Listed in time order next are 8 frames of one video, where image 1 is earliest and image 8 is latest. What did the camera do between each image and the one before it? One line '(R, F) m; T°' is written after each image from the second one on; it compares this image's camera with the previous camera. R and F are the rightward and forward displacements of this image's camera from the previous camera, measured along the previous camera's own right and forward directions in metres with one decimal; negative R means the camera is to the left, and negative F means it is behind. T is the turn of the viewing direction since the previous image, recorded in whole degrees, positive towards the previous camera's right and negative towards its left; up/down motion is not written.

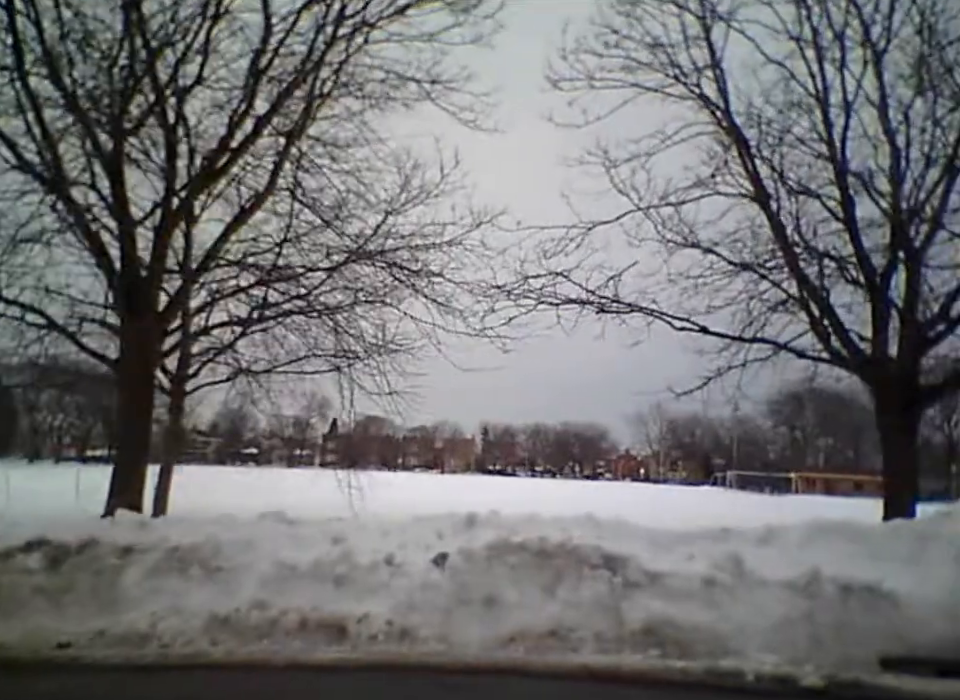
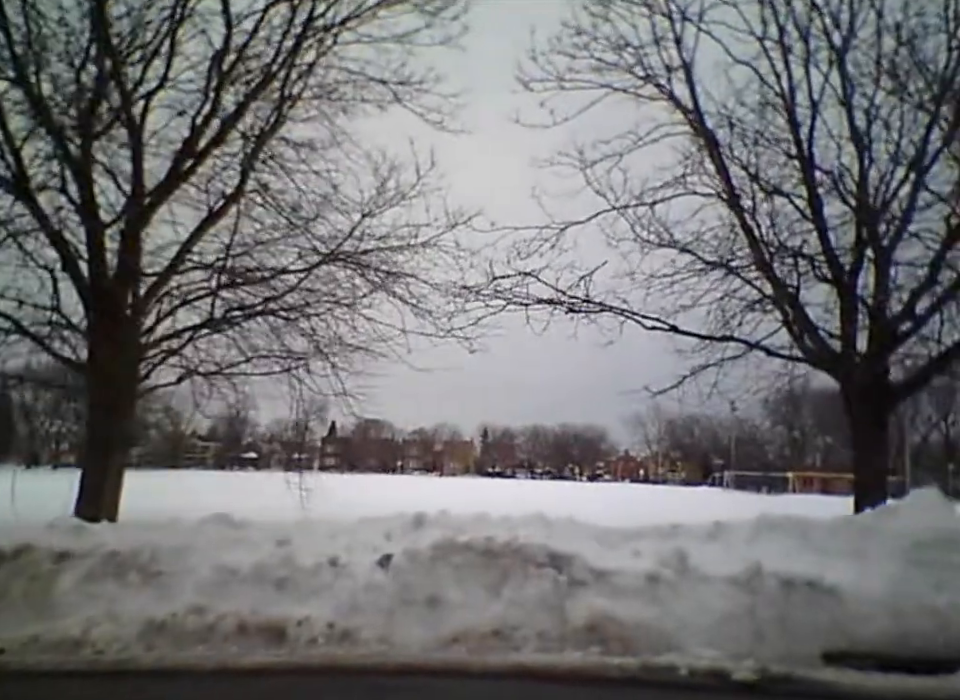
(+0.3, 0.0) m; +1°
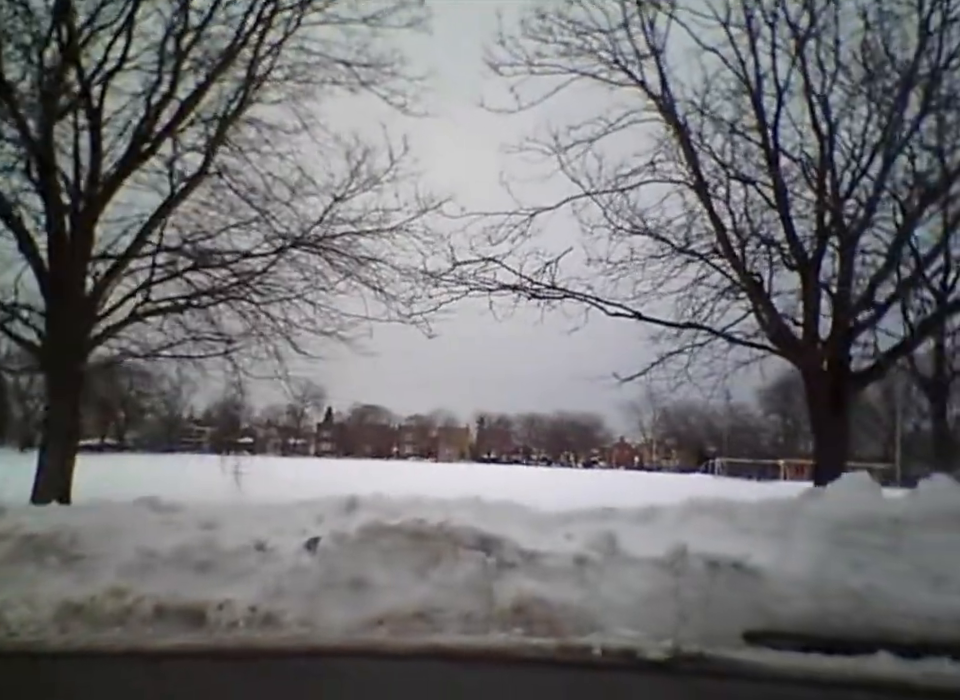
(+0.4, 0.0) m; +1°
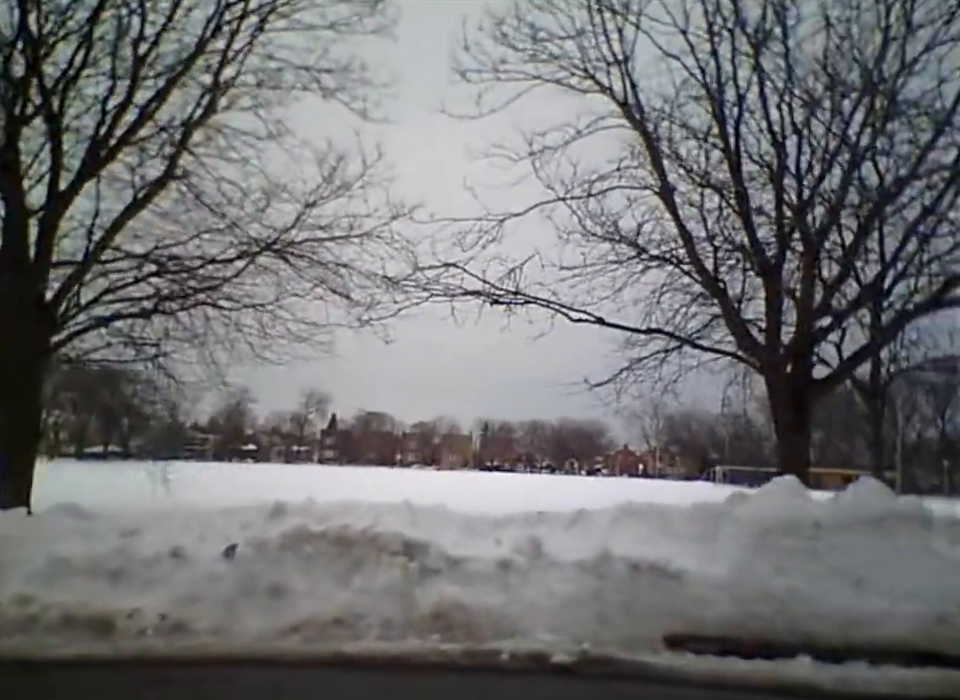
(+0.4, 0.0) m; +1°
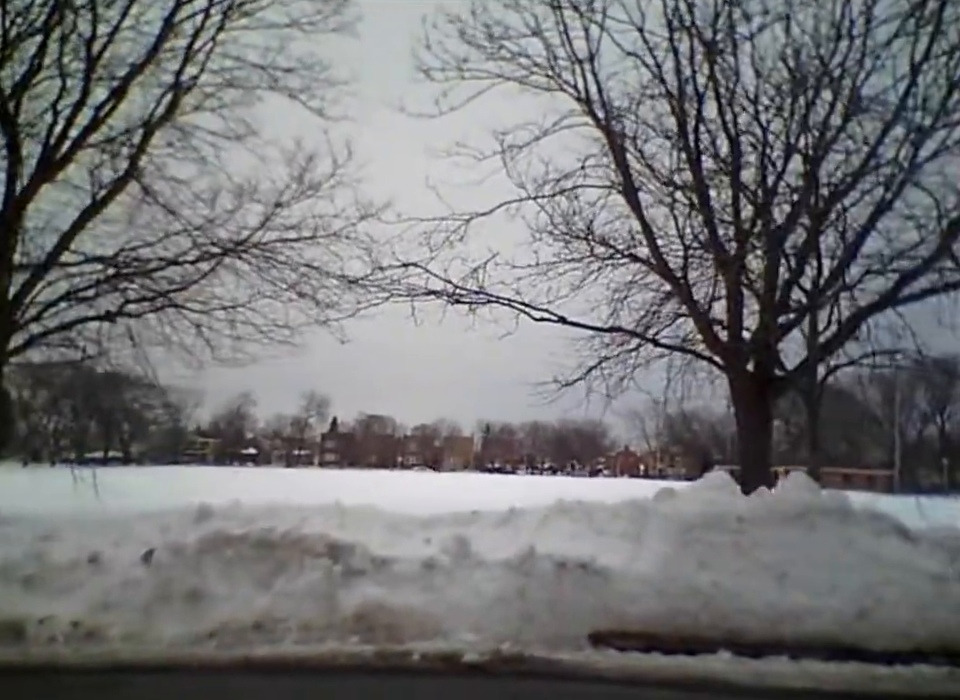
(+0.4, 0.0) m; +1°
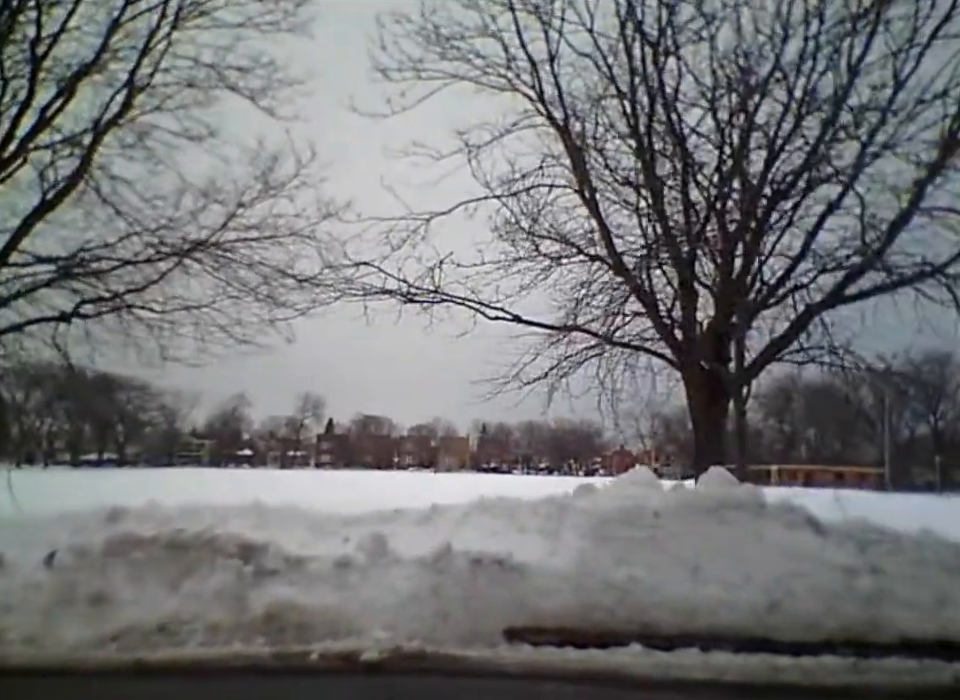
(+0.4, 0.0) m; +1°
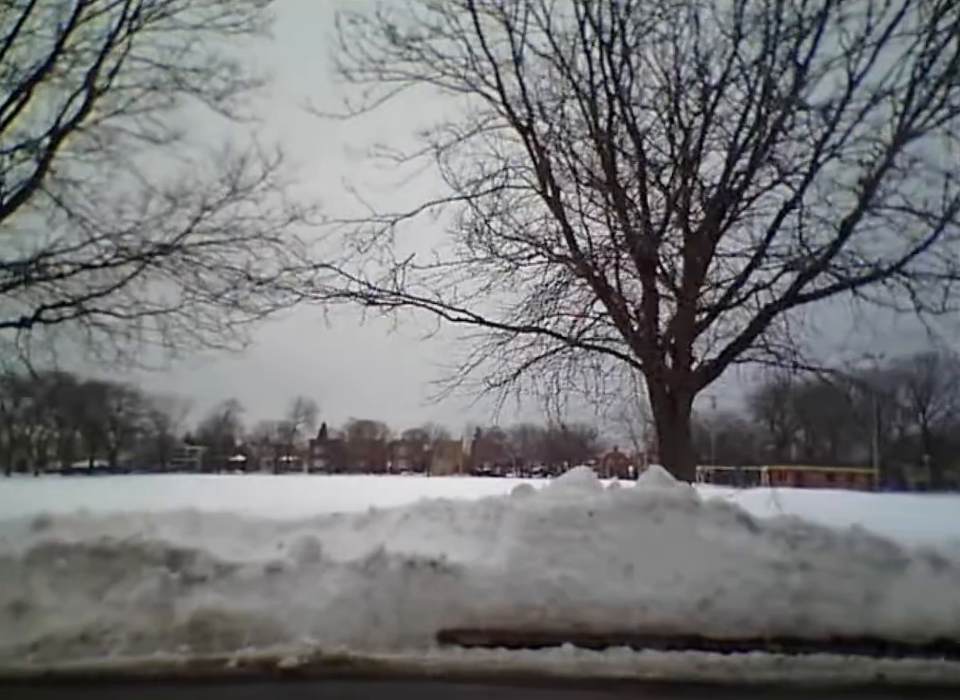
(+0.3, 0.0) m; +1°
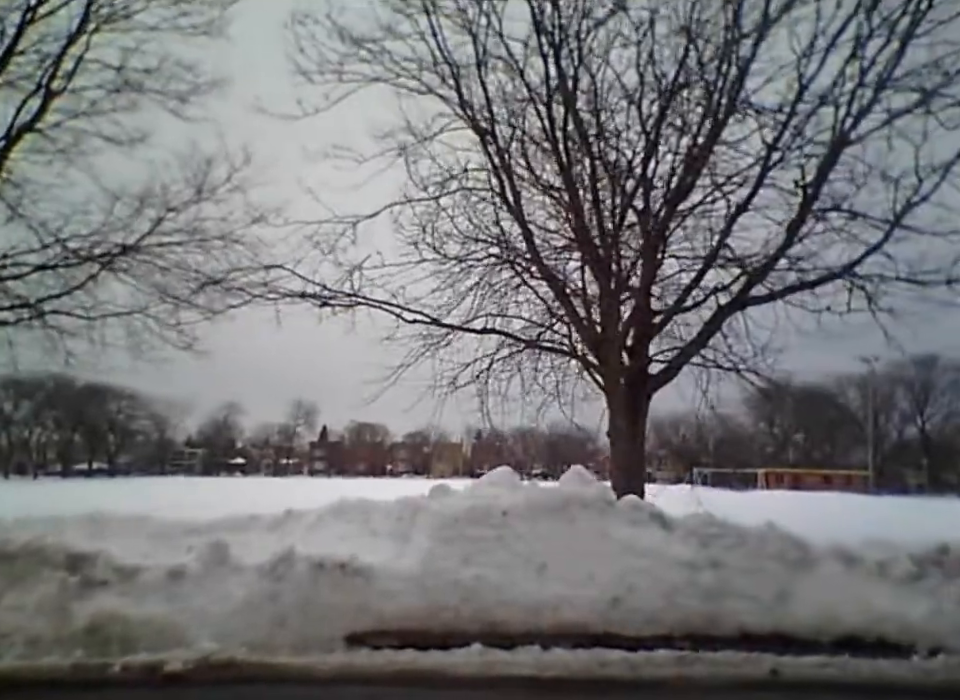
(+0.5, 0.0) m; +1°
